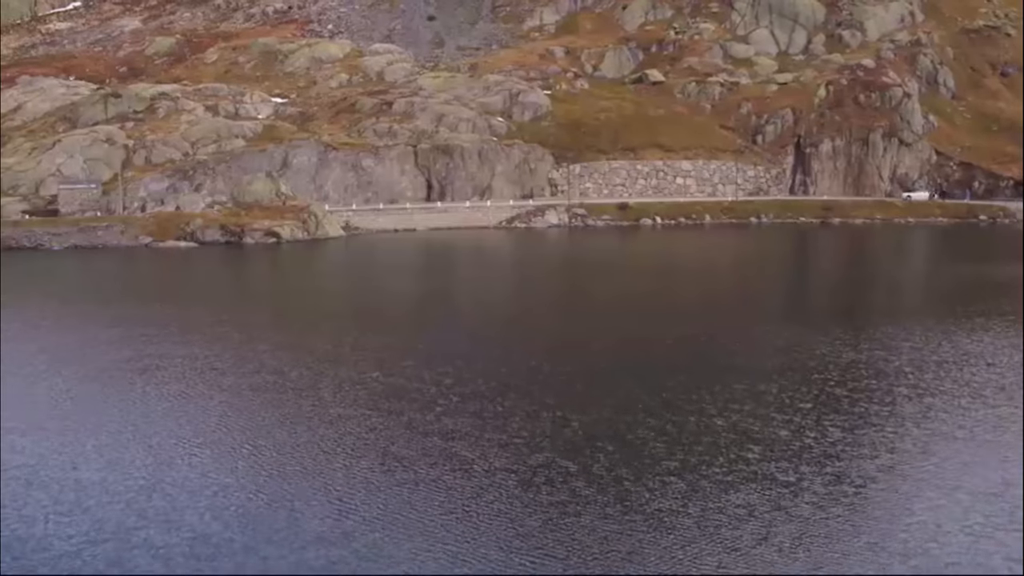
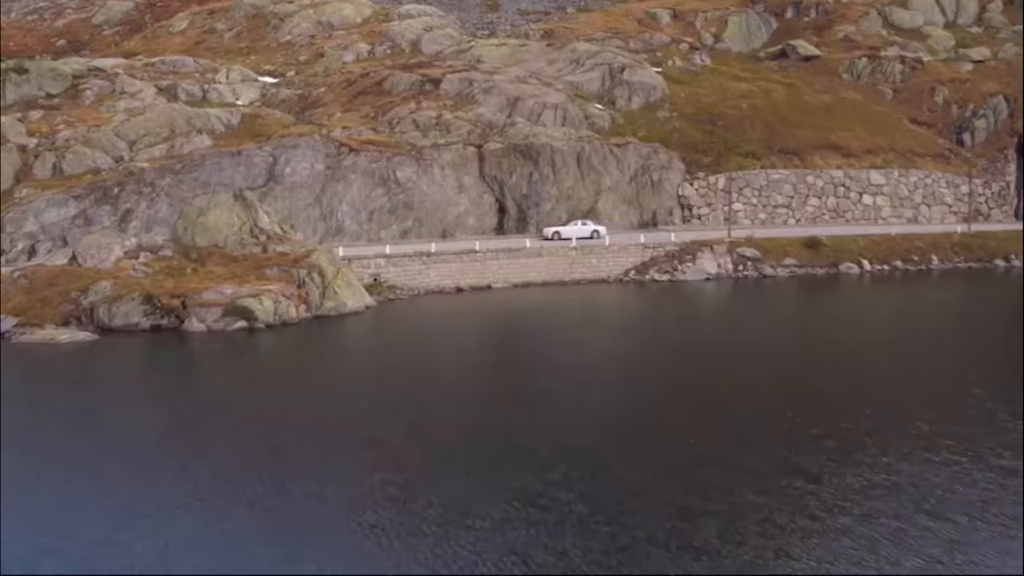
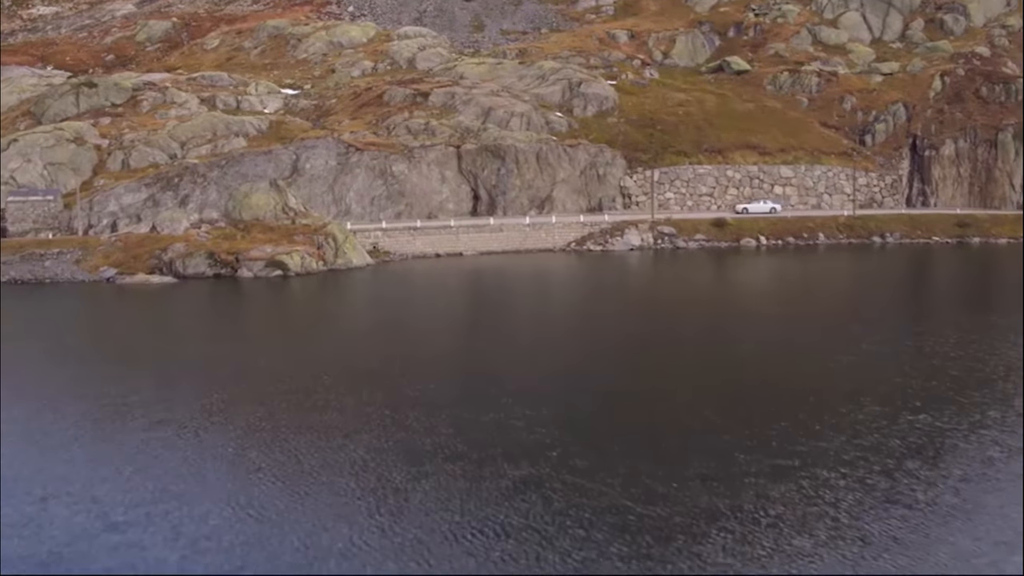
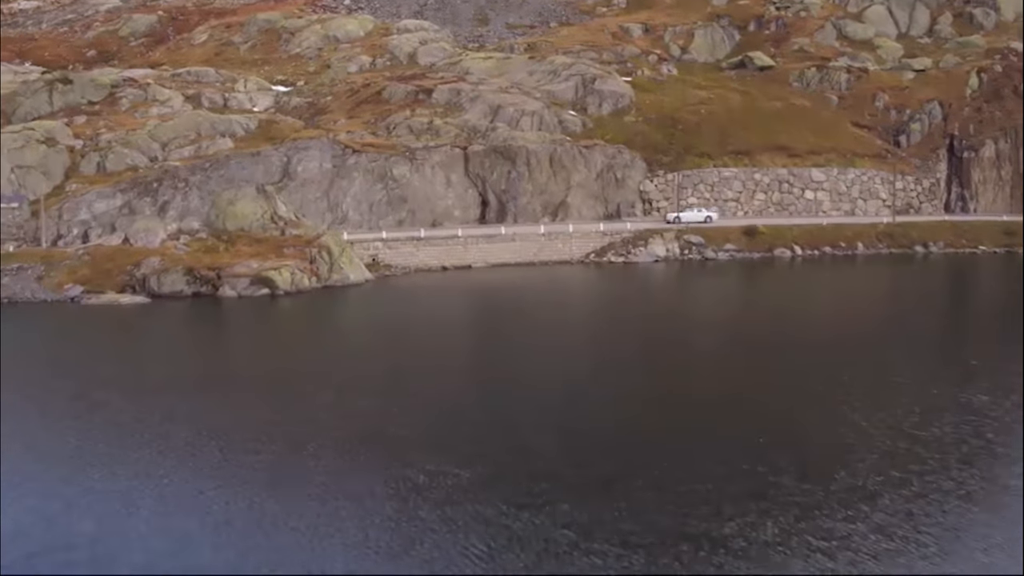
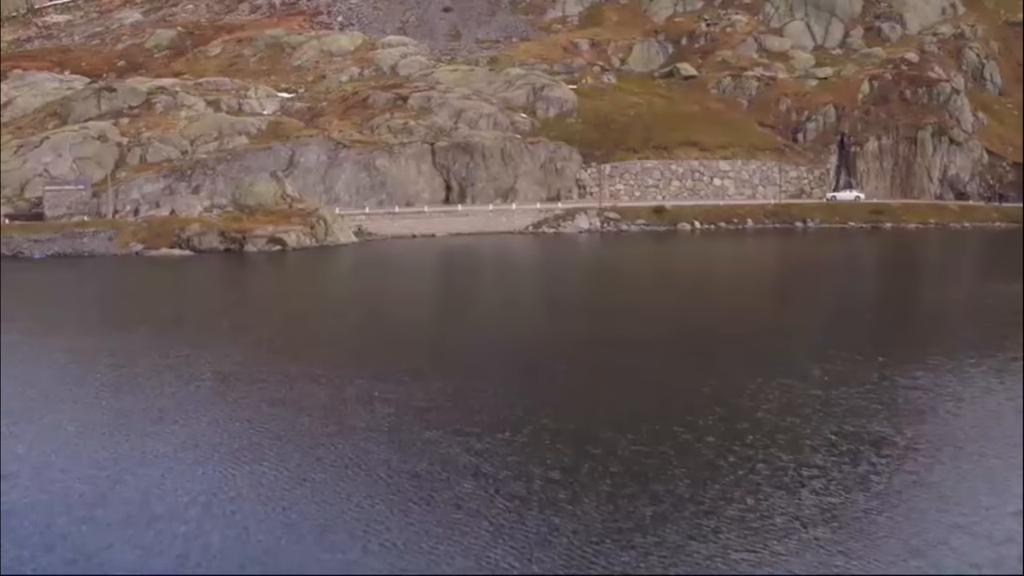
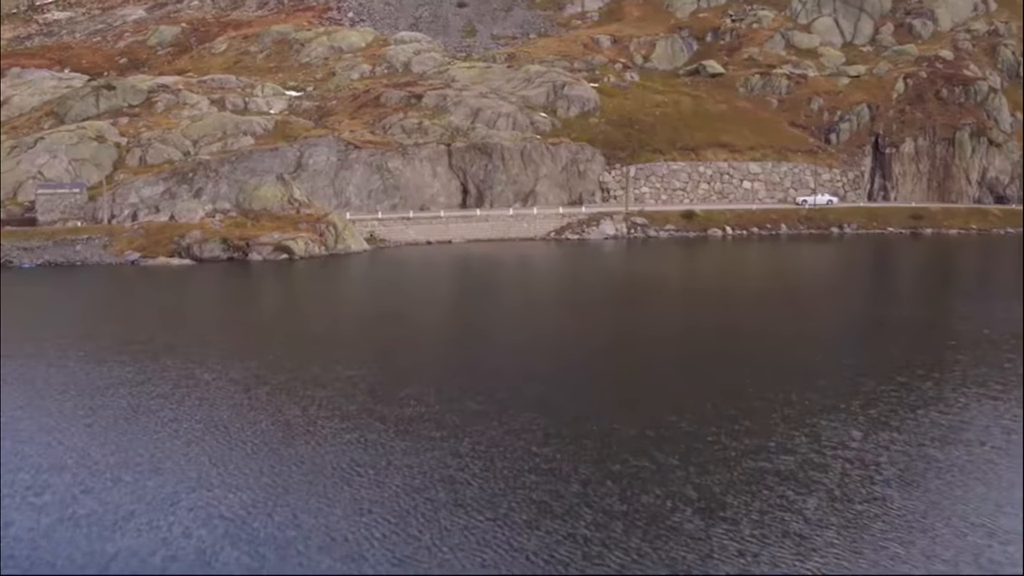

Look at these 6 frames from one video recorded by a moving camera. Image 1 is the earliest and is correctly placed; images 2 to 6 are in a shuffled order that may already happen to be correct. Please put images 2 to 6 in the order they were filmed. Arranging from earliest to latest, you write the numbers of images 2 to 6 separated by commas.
5, 6, 3, 4, 2
